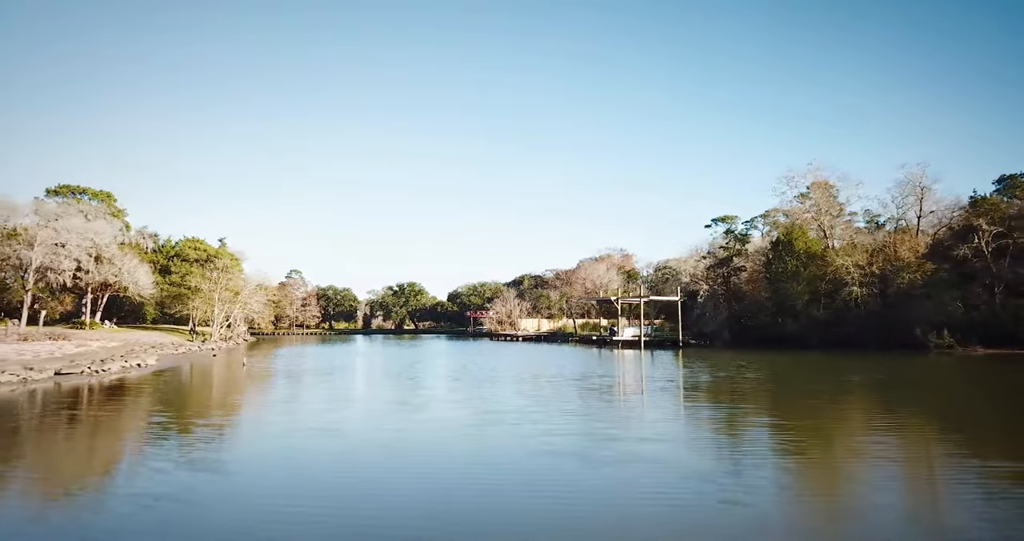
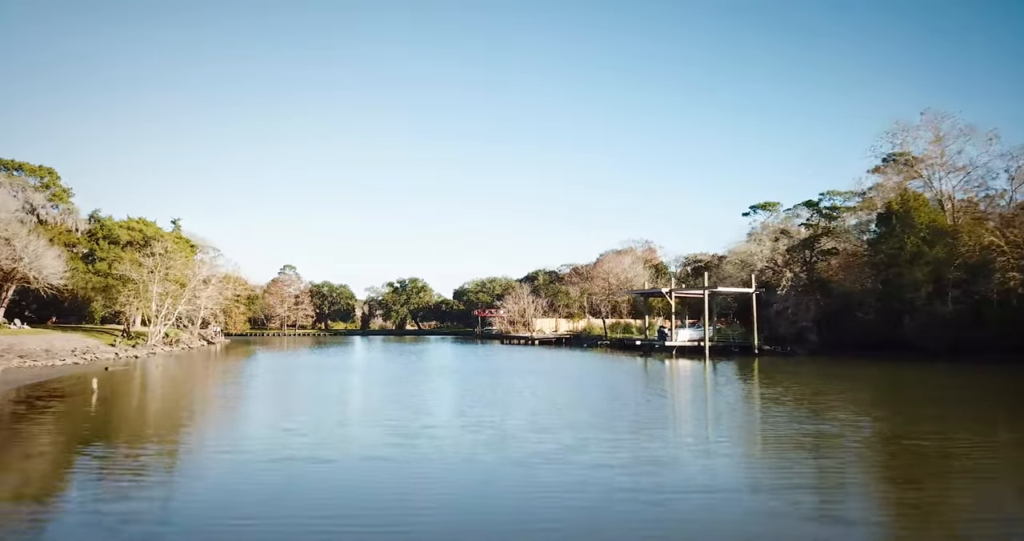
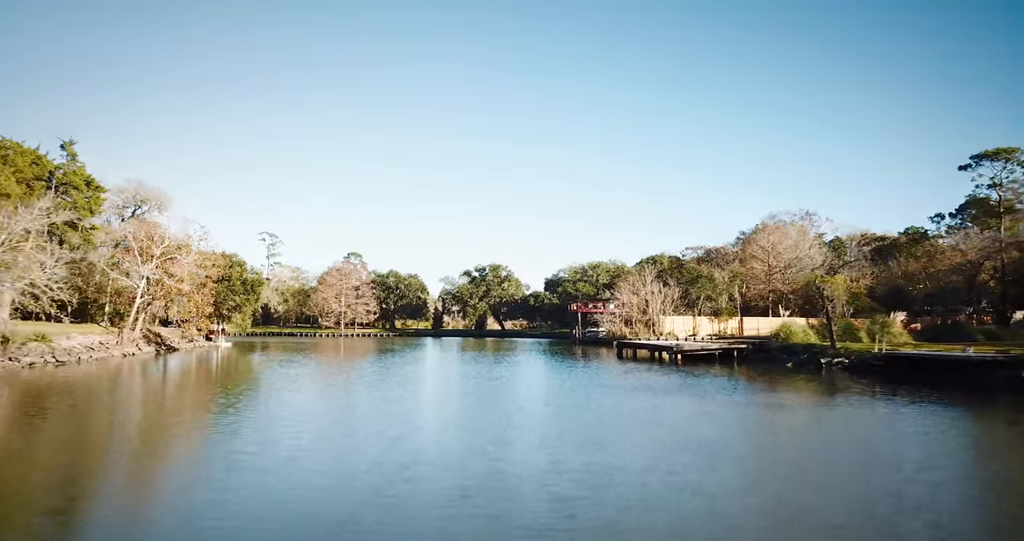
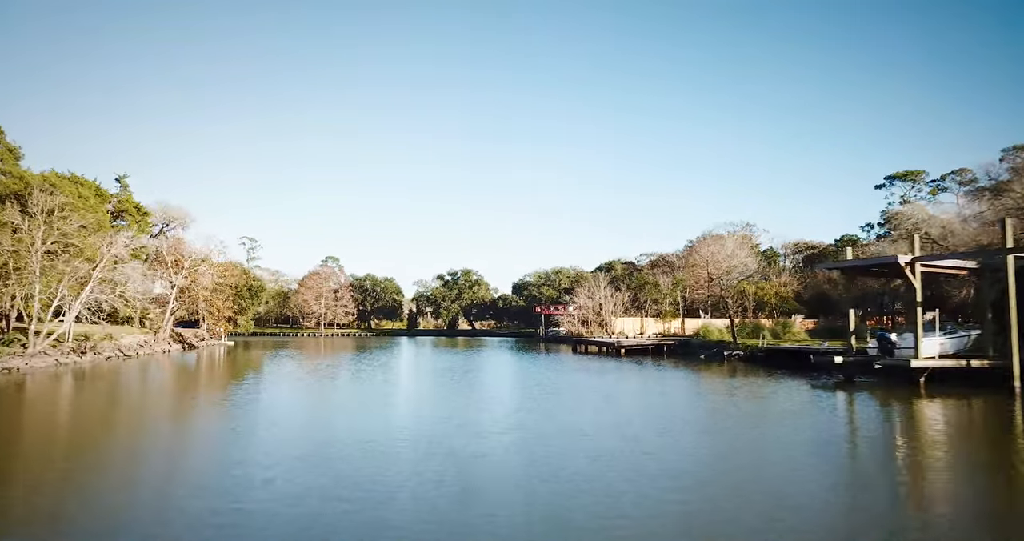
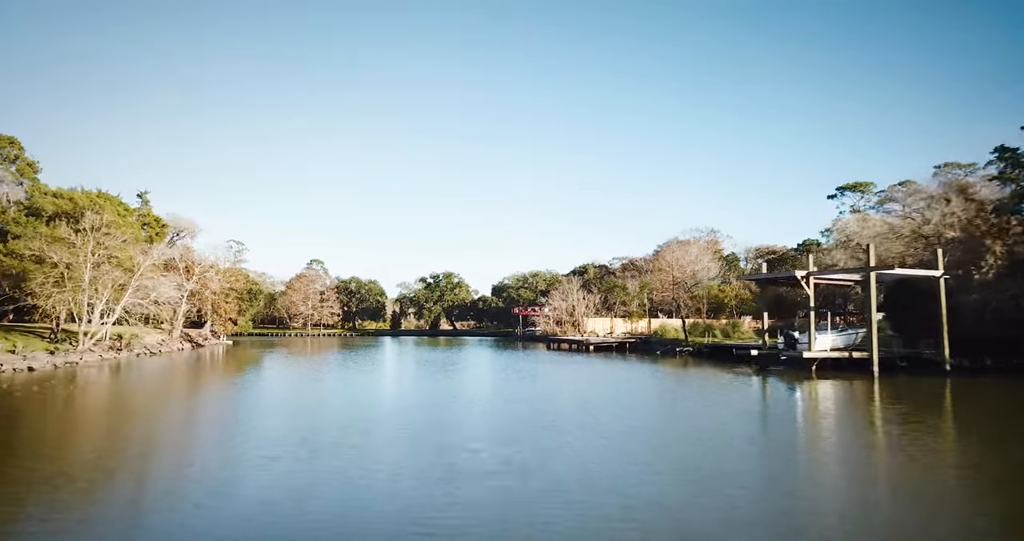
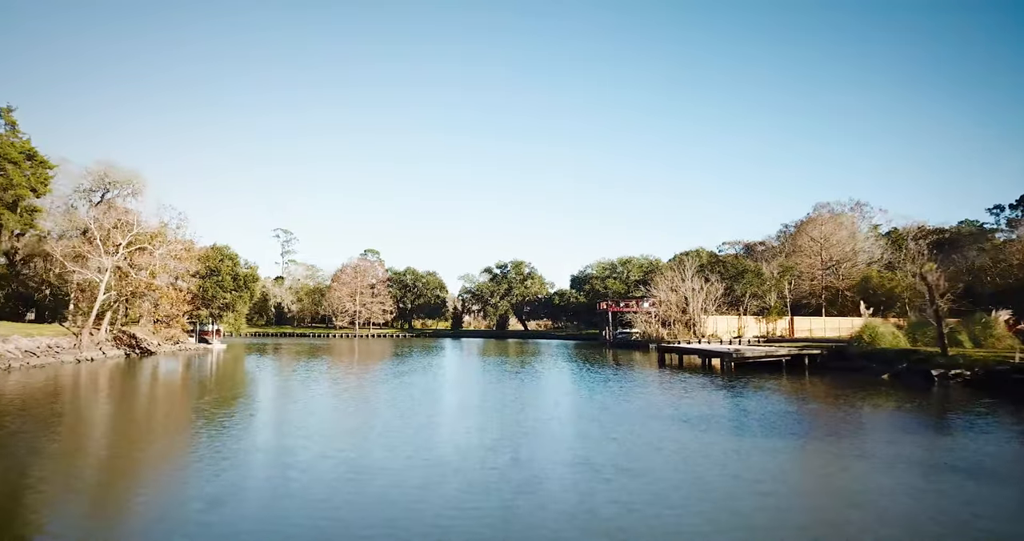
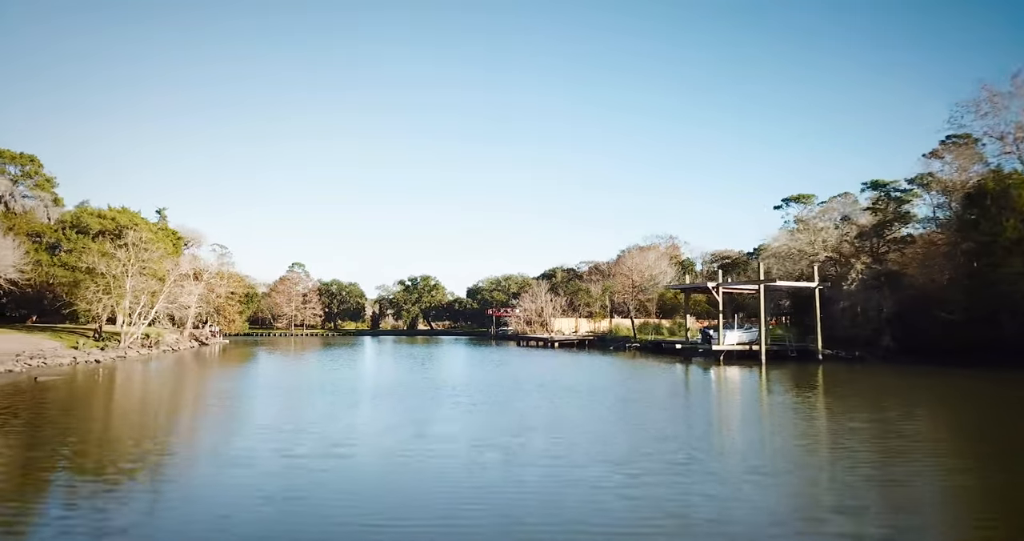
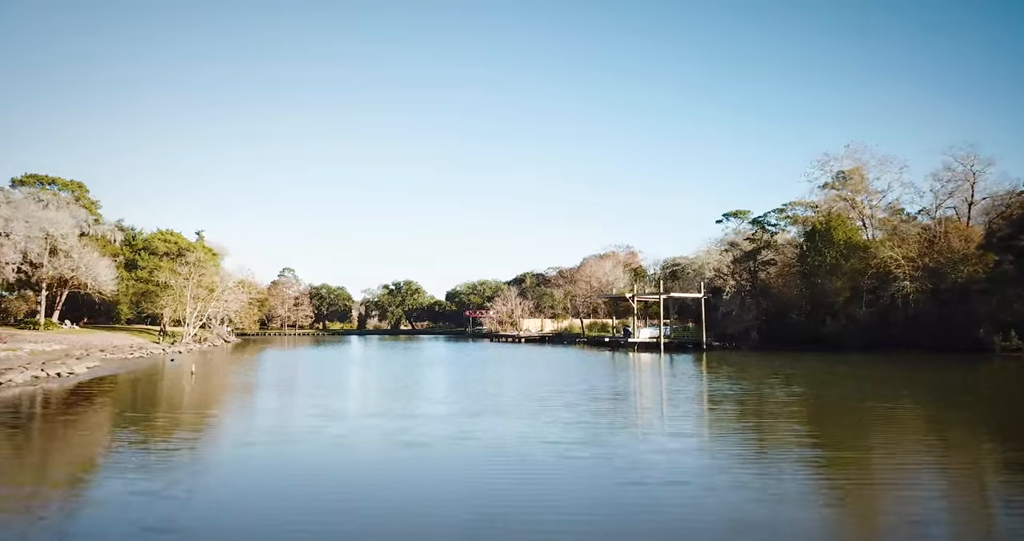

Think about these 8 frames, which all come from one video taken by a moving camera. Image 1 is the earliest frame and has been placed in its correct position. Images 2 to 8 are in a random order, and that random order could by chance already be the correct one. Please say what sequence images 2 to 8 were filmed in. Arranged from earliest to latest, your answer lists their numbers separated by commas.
8, 2, 7, 5, 4, 3, 6
